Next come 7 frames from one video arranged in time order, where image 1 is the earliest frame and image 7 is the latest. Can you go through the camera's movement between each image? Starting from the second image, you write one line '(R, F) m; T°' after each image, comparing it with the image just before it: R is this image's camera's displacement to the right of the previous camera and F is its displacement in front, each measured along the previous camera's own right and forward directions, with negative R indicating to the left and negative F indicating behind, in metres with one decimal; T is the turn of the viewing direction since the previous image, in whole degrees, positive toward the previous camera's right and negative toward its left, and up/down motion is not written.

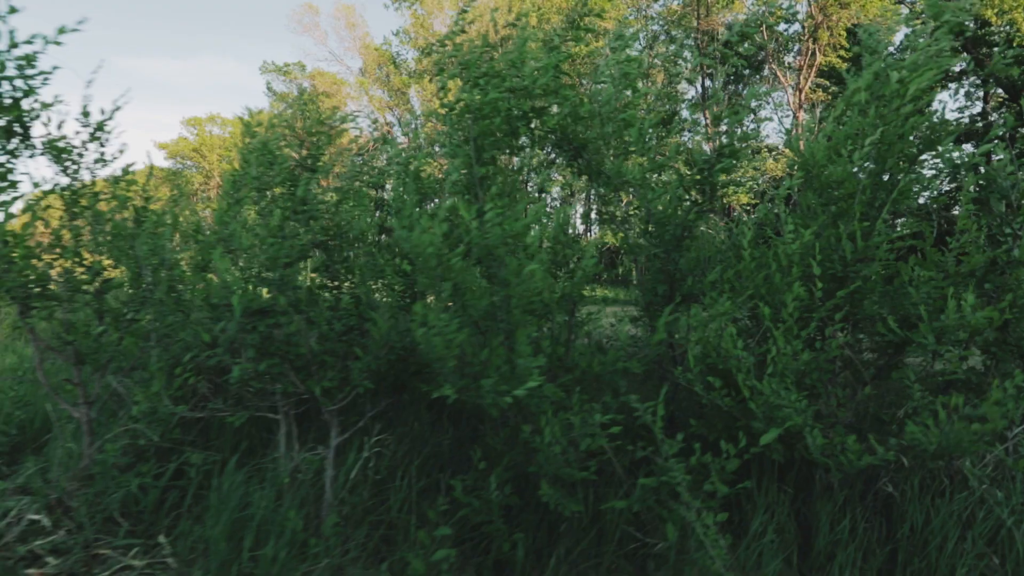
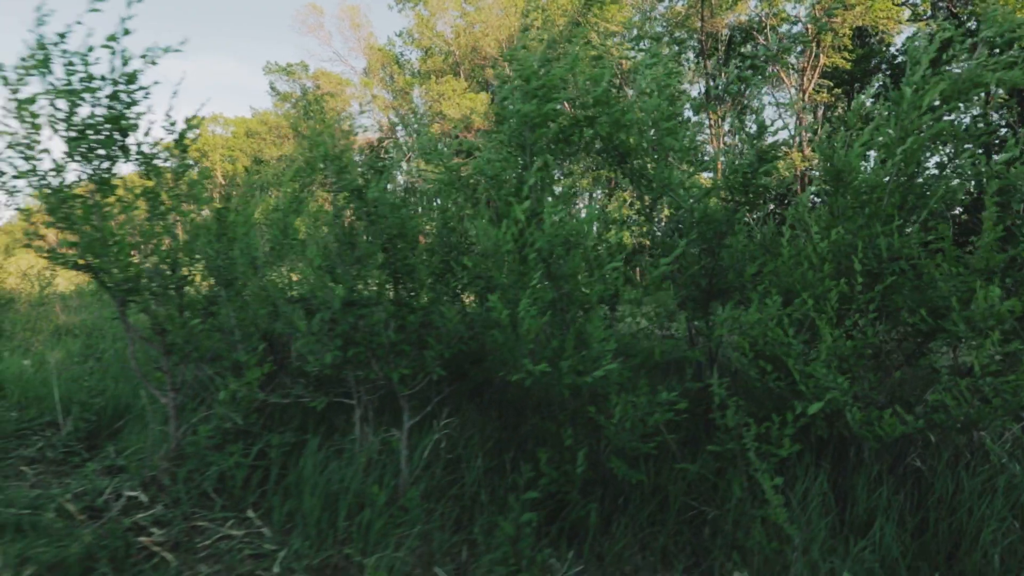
(-0.4, -0.3) m; 0°
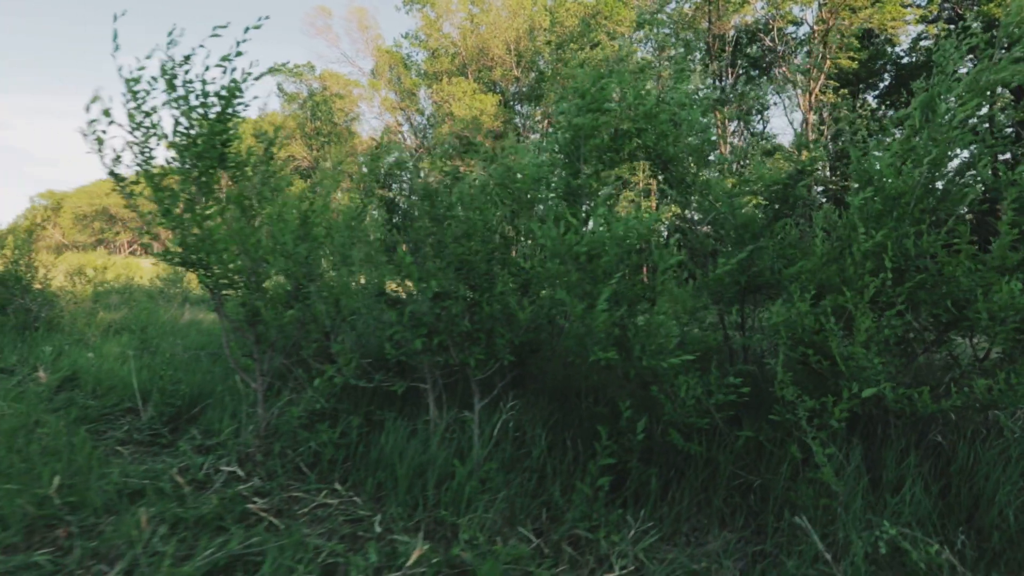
(-0.4, -0.3) m; 0°
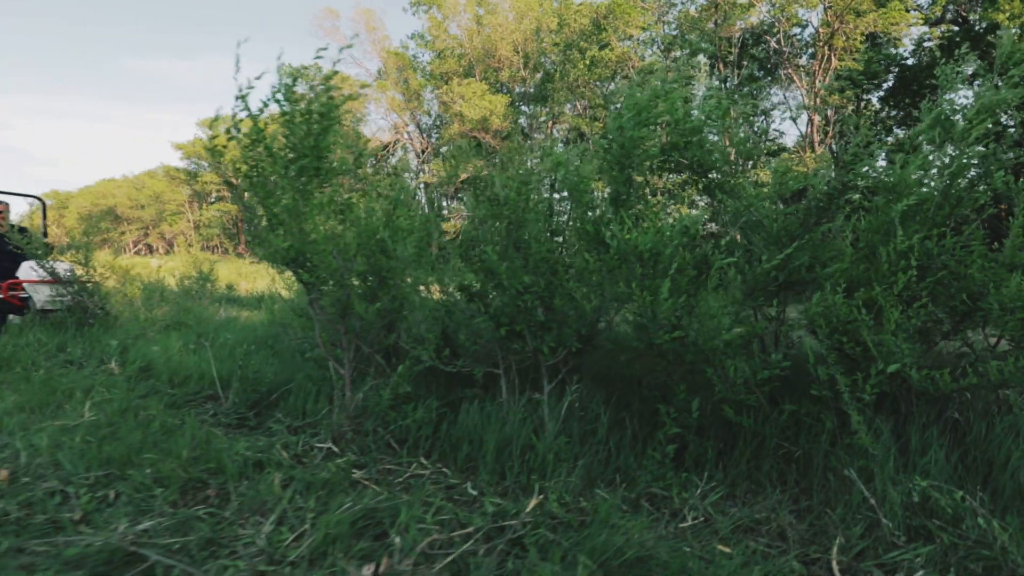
(-0.5, -0.4) m; 0°
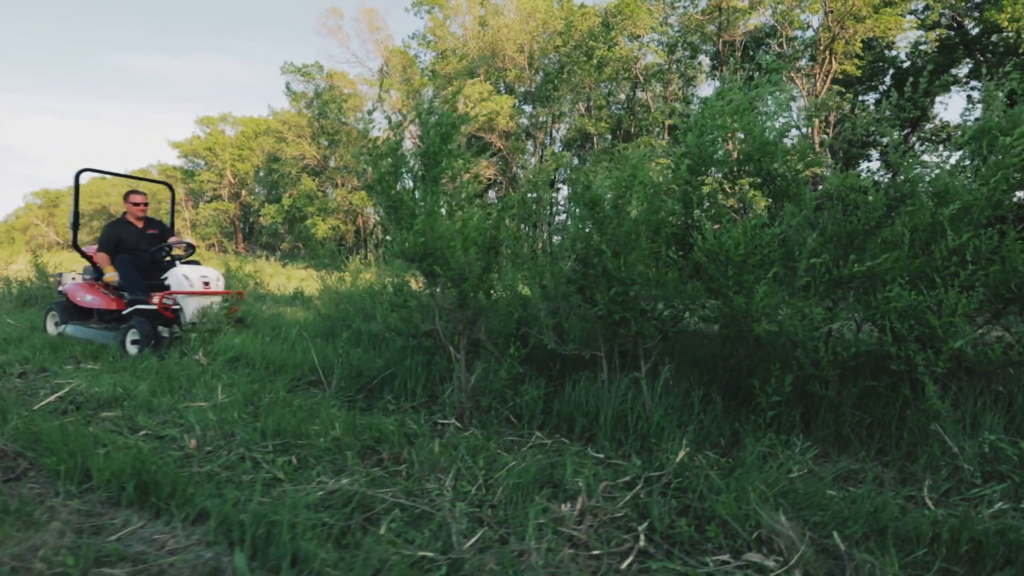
(-1.0, -0.5) m; +1°
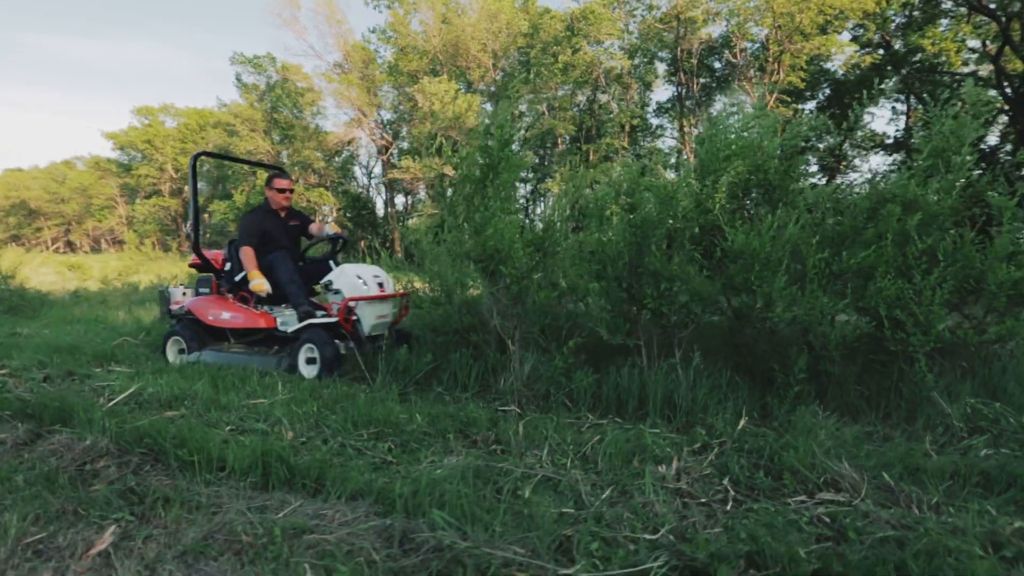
(-1.0, -0.4) m; +6°
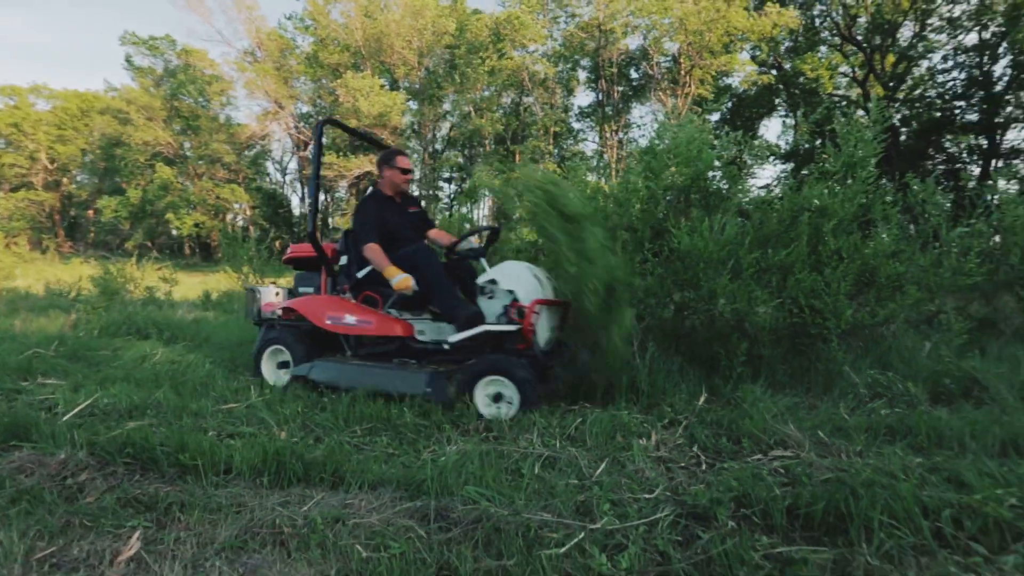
(-0.6, -0.3) m; +9°
